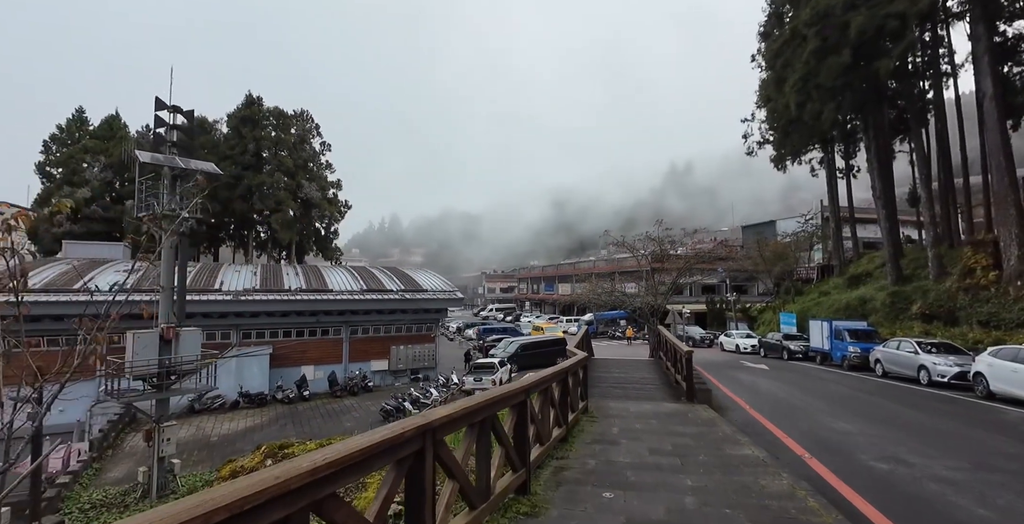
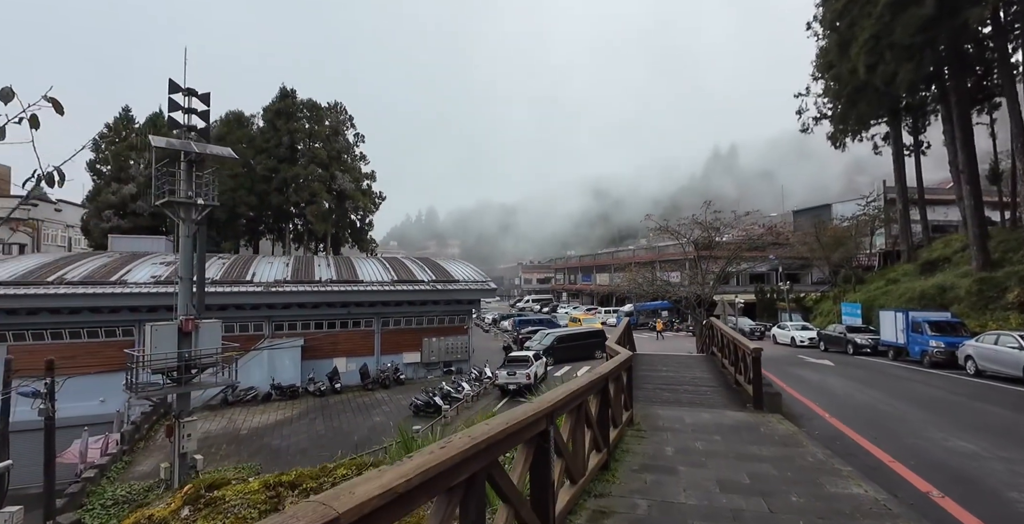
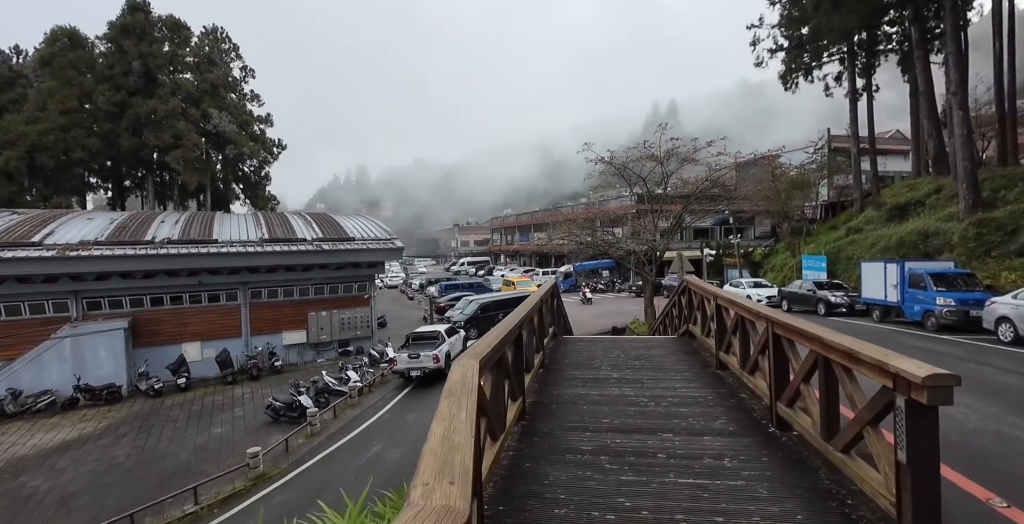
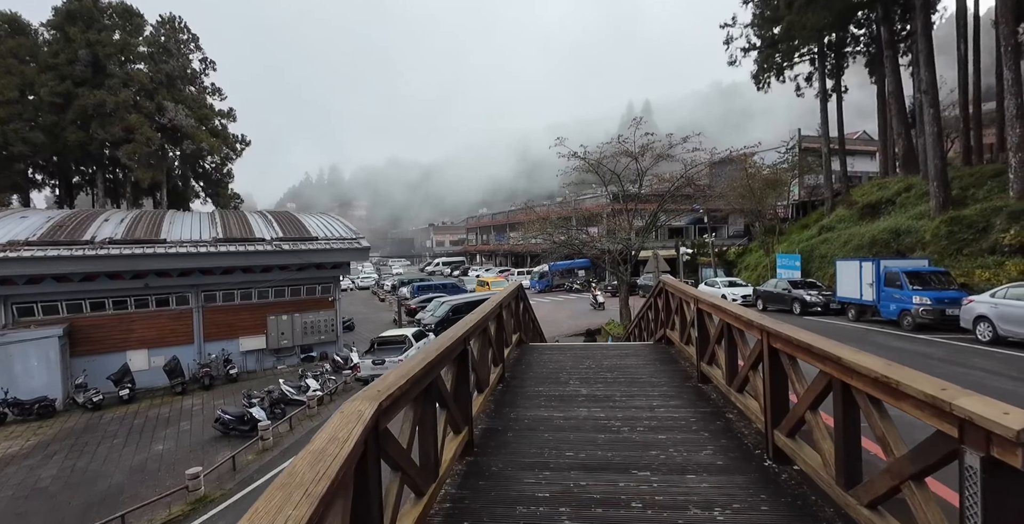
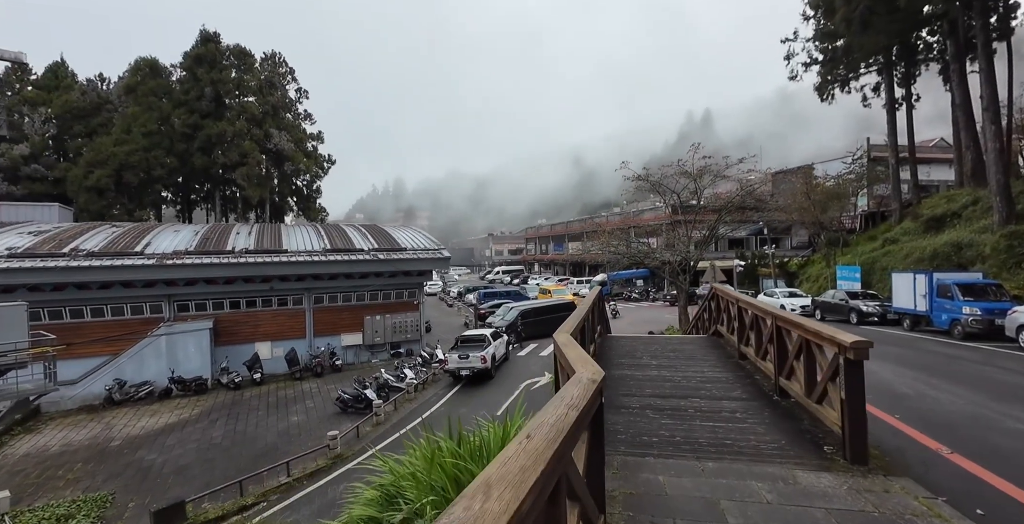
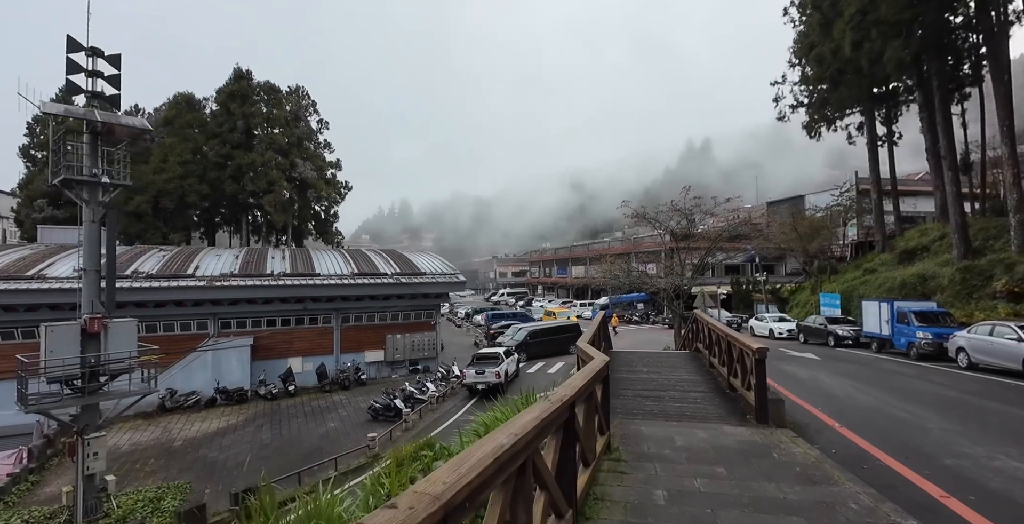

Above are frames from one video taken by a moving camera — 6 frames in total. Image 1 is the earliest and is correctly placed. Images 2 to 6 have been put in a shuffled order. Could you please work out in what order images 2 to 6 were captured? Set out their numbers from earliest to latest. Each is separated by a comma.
2, 6, 5, 3, 4
